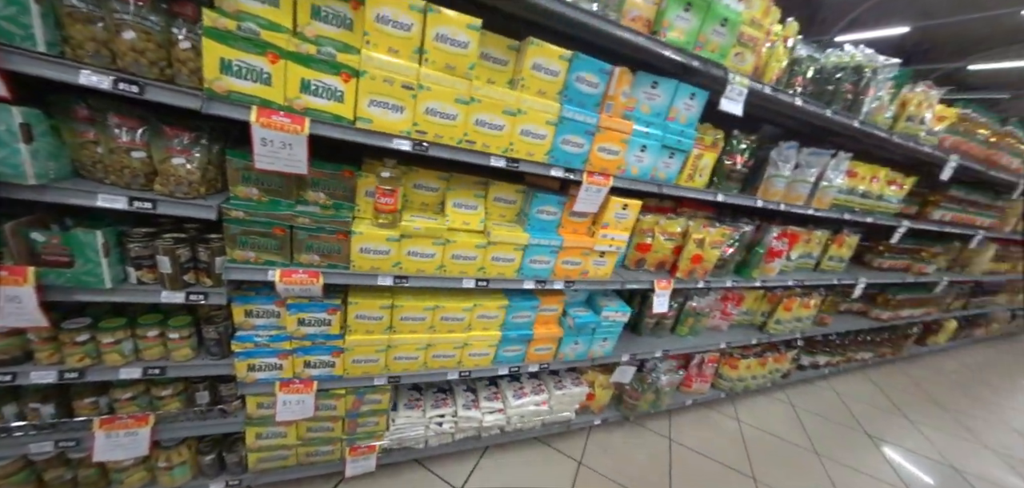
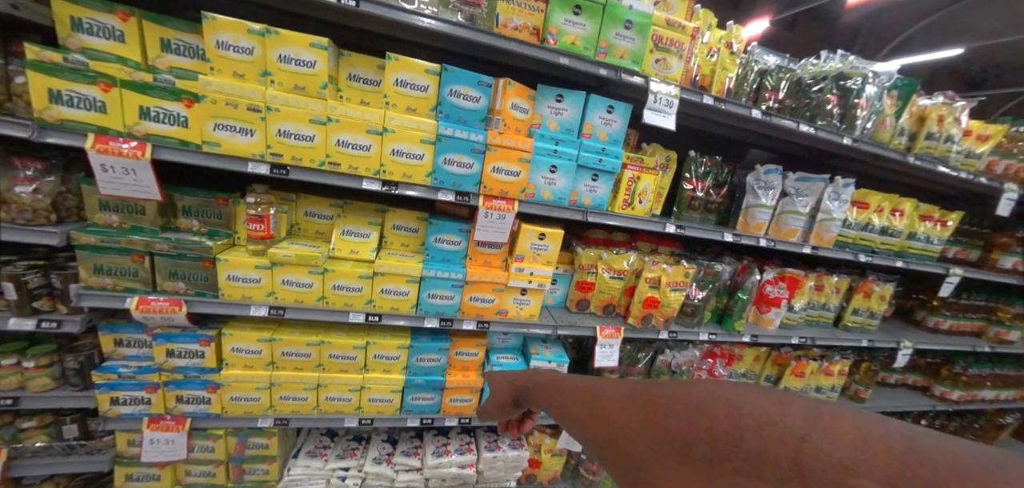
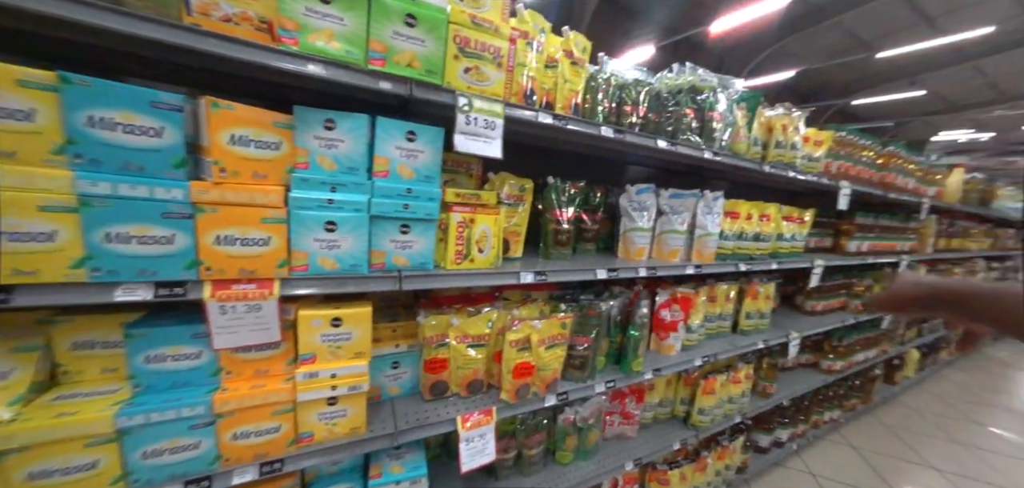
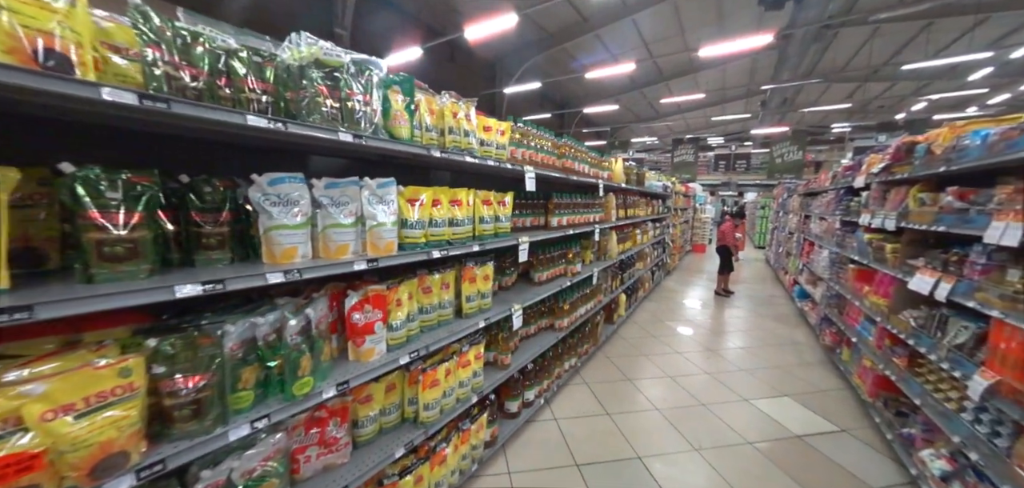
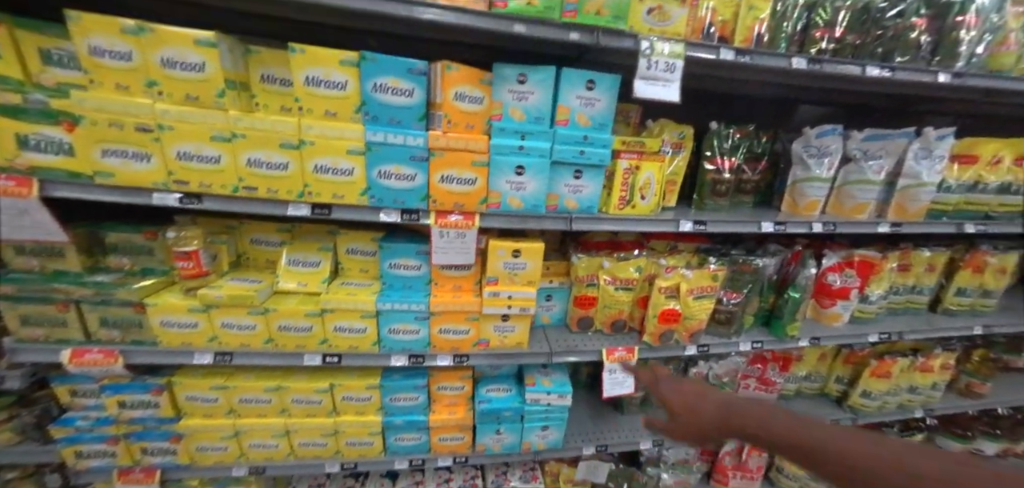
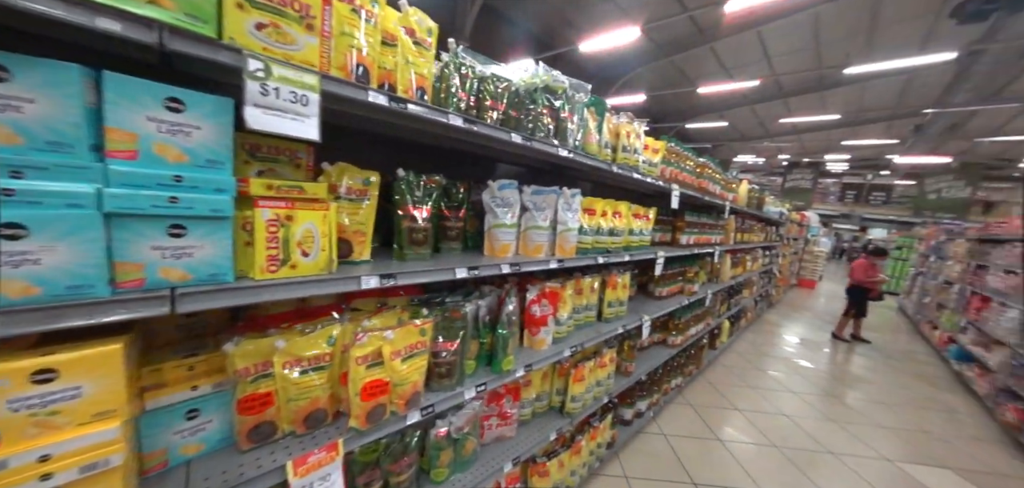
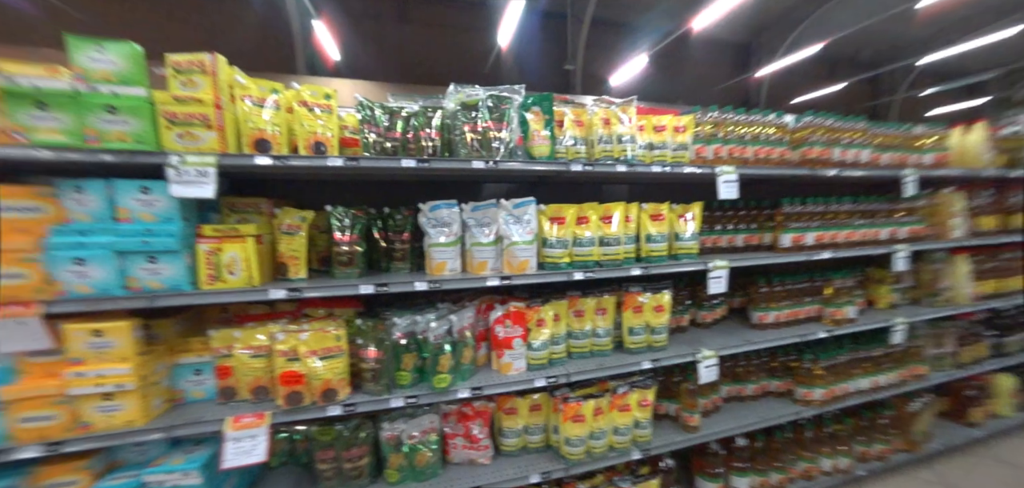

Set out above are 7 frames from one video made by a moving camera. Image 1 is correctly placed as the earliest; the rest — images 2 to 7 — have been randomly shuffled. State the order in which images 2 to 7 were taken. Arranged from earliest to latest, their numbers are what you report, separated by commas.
2, 5, 3, 6, 4, 7
